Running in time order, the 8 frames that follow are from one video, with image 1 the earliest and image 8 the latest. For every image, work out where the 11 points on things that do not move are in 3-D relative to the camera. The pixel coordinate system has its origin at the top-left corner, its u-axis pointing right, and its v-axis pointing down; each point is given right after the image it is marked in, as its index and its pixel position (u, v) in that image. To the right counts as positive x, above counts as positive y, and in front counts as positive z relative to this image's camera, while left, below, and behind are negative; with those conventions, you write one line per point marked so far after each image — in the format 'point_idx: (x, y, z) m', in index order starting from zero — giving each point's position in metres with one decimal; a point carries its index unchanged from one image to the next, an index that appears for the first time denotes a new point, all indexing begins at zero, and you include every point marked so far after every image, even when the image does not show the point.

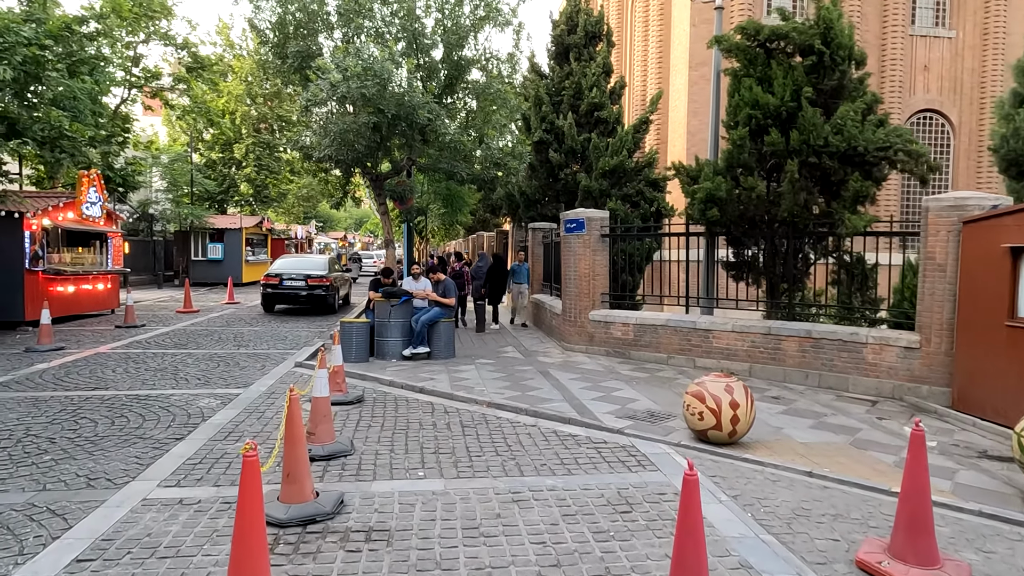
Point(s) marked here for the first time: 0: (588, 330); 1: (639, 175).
0: (+1.4, -0.8, +12.0) m
1: (+2.8, +2.5, +14.4) m
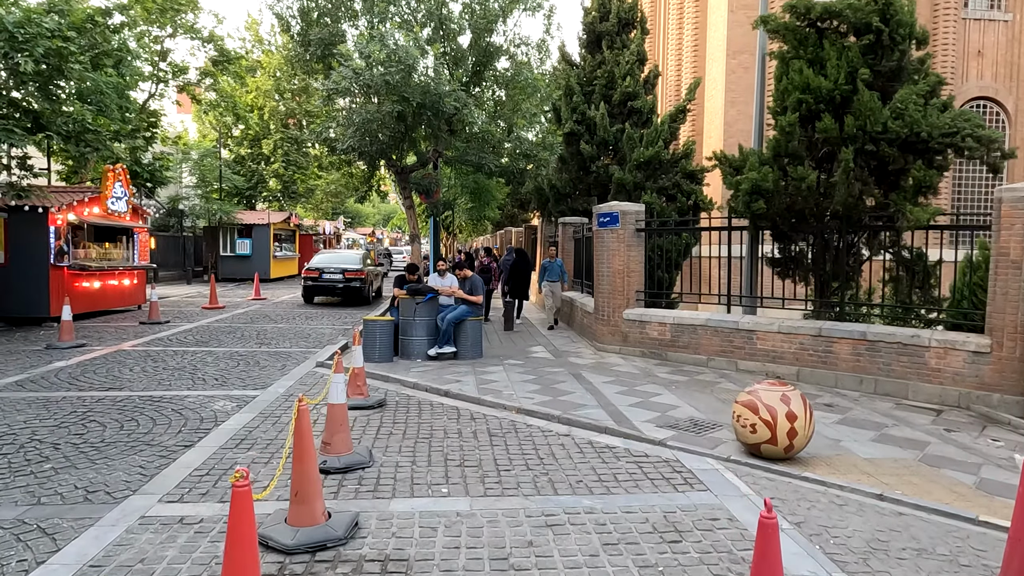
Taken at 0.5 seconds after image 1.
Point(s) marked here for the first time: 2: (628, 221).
0: (+1.9, -0.7, +11.4) m
1: (+3.4, +2.5, +13.7) m
2: (+2.0, +1.2, +11.4) m
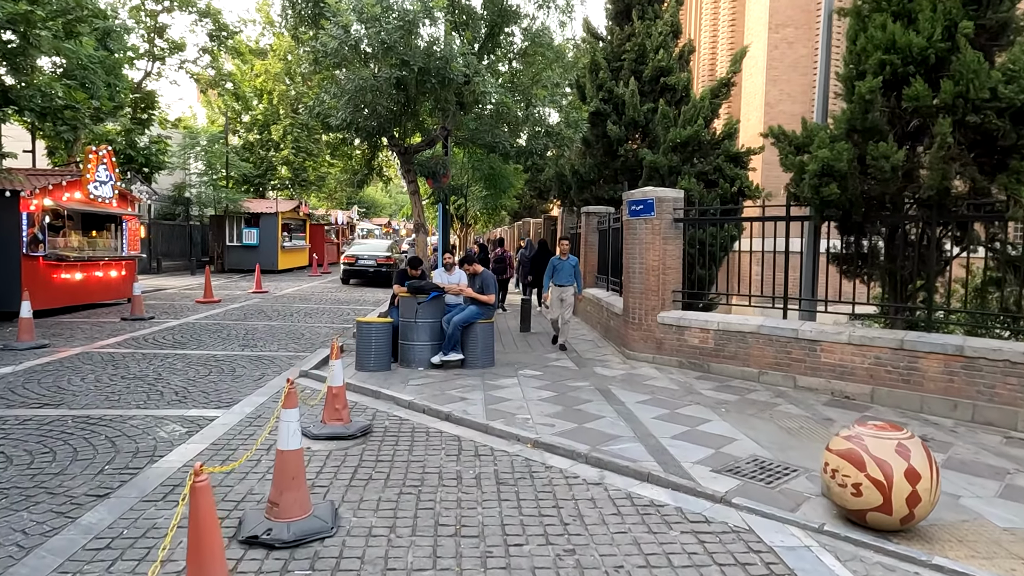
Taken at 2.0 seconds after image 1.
0: (+2.1, -0.7, +9.9) m
1: (+3.7, +2.5, +12.1) m
2: (+2.3, +1.2, +9.8) m
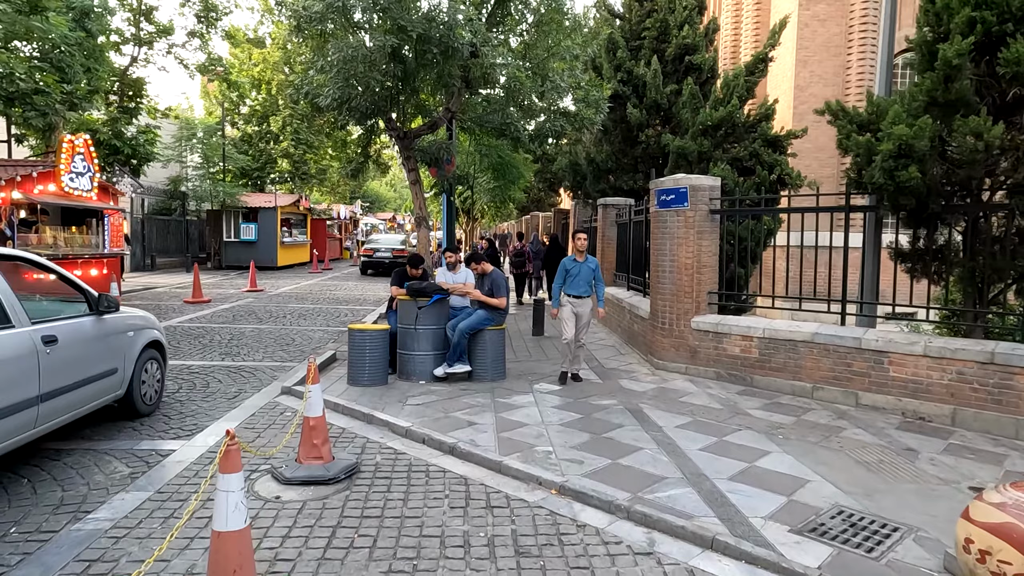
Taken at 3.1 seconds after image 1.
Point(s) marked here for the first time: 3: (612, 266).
0: (+2.3, -0.7, +8.7) m
1: (+3.9, +2.6, +10.8) m
2: (+2.5, +1.2, +8.6) m
3: (+2.0, +0.4, +13.5) m
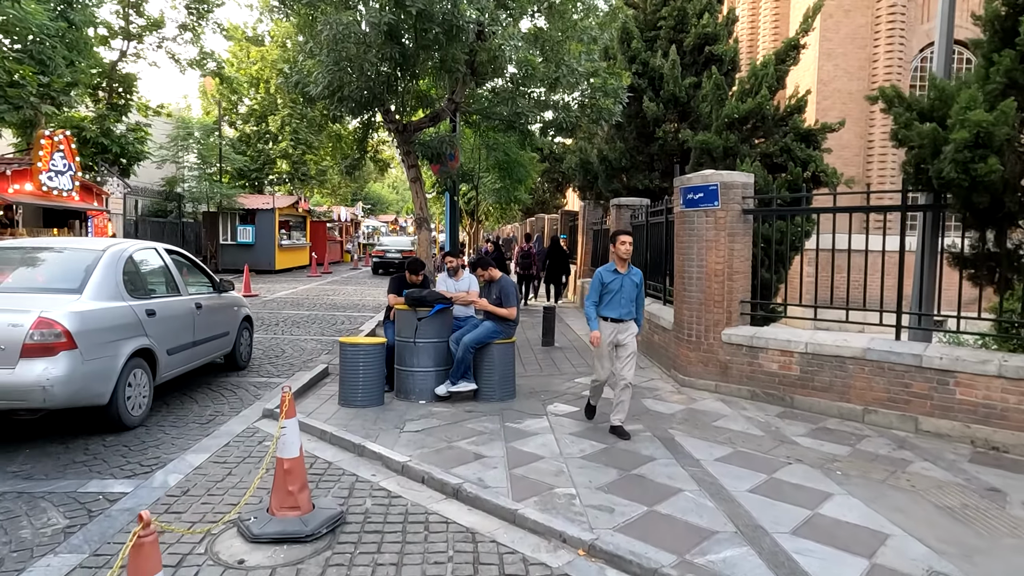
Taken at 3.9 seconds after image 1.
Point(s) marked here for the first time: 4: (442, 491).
0: (+2.5, -0.8, +7.8) m
1: (+4.1, +2.4, +9.9) m
2: (+2.6, +1.1, +7.7) m
3: (+2.2, +0.3, +12.6) m
4: (-0.5, -1.4, +4.7) m
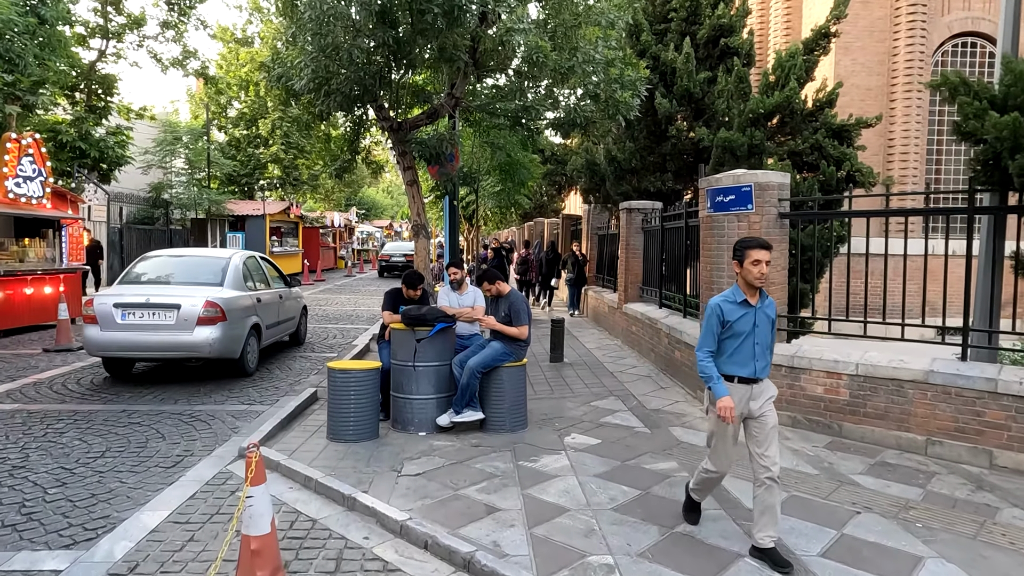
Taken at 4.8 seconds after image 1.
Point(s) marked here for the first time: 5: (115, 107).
0: (+2.6, -1.0, +7.0) m
1: (+4.1, +2.3, +9.1) m
2: (+2.7, +0.9, +6.9) m
3: (+2.2, +0.2, +11.8) m
4: (-0.4, -1.6, +3.9) m
5: (-10.9, +5.0, +18.1) m
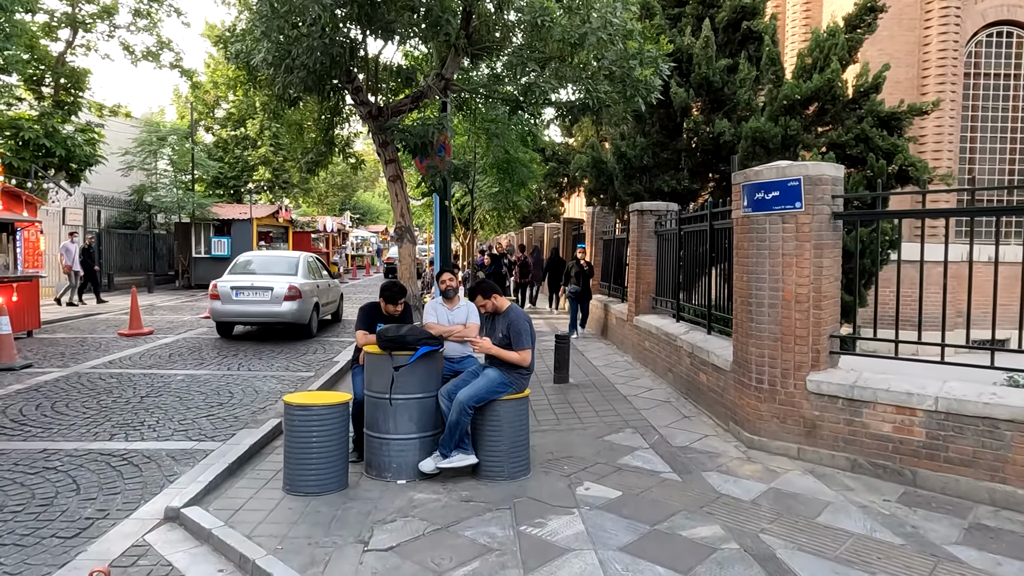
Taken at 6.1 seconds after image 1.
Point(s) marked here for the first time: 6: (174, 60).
0: (+2.6, -1.1, +5.8) m
1: (+4.1, +2.2, +8.0) m
2: (+2.7, +0.8, +5.7) m
3: (+2.2, 0.0, +10.6) m
4: (-0.4, -1.7, +2.7) m
5: (-10.9, +4.8, +16.9) m
6: (-8.1, +5.4, +15.7) m
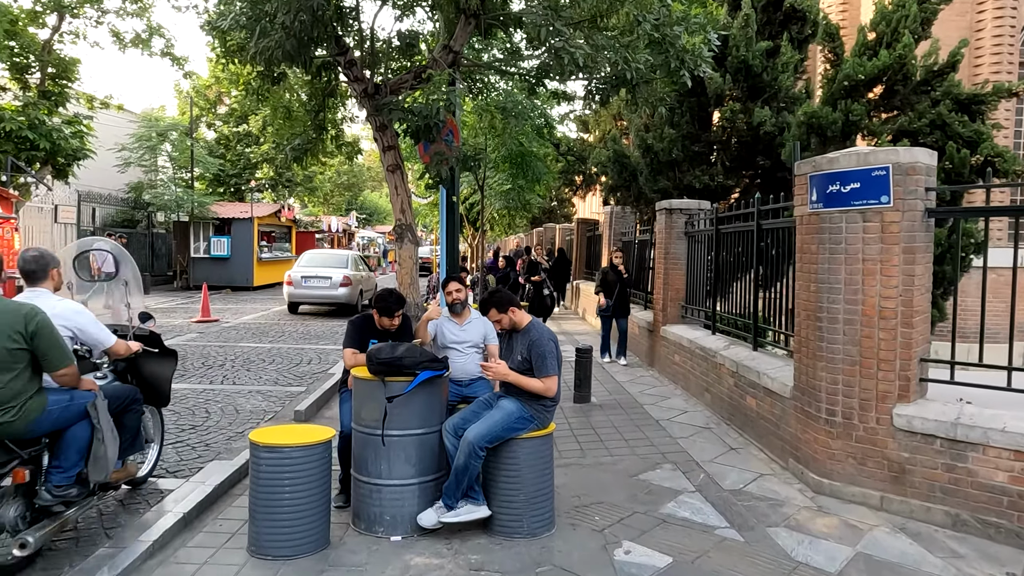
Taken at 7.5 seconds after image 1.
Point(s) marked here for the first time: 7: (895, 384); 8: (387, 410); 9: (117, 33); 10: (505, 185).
0: (+2.7, -1.2, +4.7) m
1: (+4.3, +2.1, +6.9) m
2: (+2.8, +0.7, +4.6) m
3: (+2.4, -0.1, +9.5) m
4: (-0.3, -1.8, +1.7) m
5: (-10.6, +4.7, +16.0) m
6: (-7.8, +5.4, +14.8) m
7: (+2.7, -0.7, +4.7) m
8: (-0.8, -0.8, +4.2) m
9: (-8.8, +5.7, +14.8) m
10: (-0.2, +2.3, +14.8) m
